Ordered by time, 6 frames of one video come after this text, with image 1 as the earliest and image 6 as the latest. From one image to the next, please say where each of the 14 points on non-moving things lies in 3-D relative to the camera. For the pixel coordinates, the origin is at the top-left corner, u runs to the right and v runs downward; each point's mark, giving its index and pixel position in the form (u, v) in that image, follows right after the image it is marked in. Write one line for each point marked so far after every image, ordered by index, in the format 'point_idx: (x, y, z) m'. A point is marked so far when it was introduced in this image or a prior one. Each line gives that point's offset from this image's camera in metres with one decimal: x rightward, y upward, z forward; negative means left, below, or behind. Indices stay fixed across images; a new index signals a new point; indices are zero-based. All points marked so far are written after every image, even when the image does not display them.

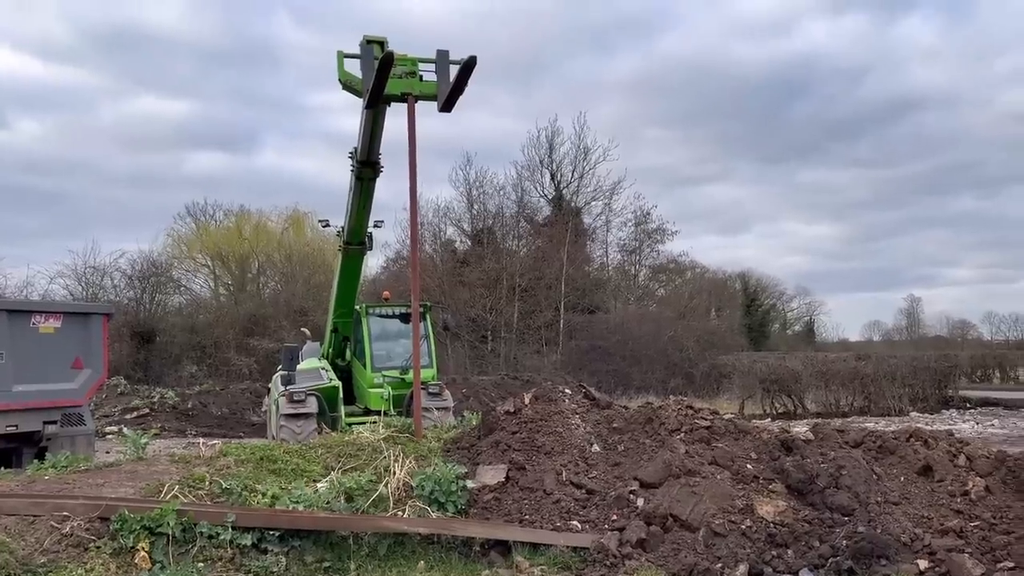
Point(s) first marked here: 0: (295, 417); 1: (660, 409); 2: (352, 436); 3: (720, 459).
0: (-2.7, -1.6, +10.9) m
1: (+1.4, -1.1, +8.0) m
2: (-1.5, -1.4, +8.3) m
3: (+1.7, -1.4, +7.2) m
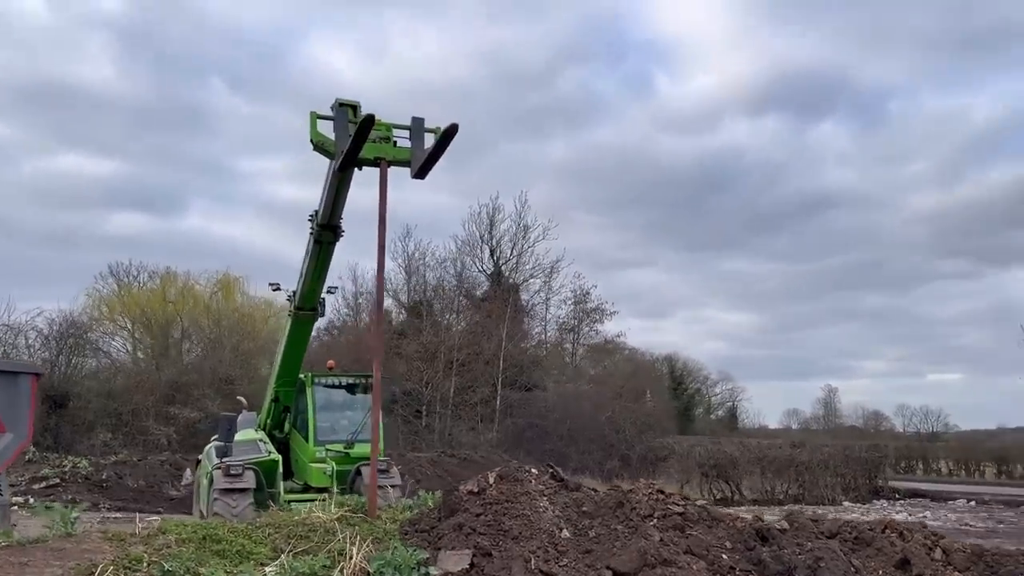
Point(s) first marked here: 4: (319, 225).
0: (-3.3, -2.4, +10.2) m
1: (+1.0, -1.8, +7.6) m
2: (-1.9, -2.0, +7.7) m
3: (+1.5, -2.1, +6.9) m
4: (-2.2, +0.7, +9.9) m
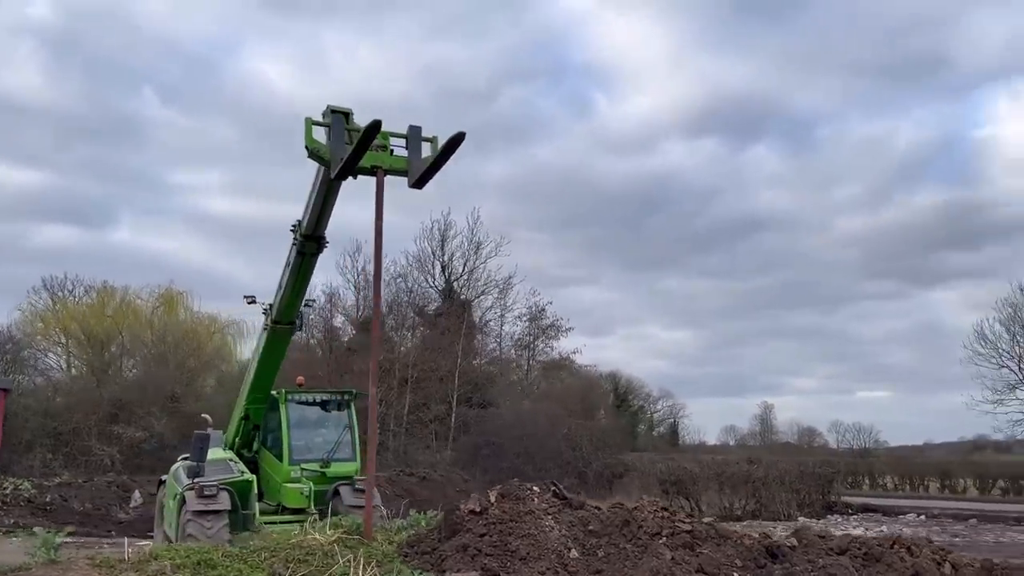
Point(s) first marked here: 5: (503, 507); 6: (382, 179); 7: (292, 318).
0: (-3.5, -2.6, +9.7) m
1: (+1.1, -1.9, +7.5) m
2: (-1.9, -2.1, +7.4) m
3: (+1.5, -2.2, +6.8) m
4: (-2.3, +0.6, +9.6) m
5: (-0.1, -1.9, +7.4) m
6: (-1.2, +1.0, +7.9) m
7: (-2.7, -0.4, +10.7) m
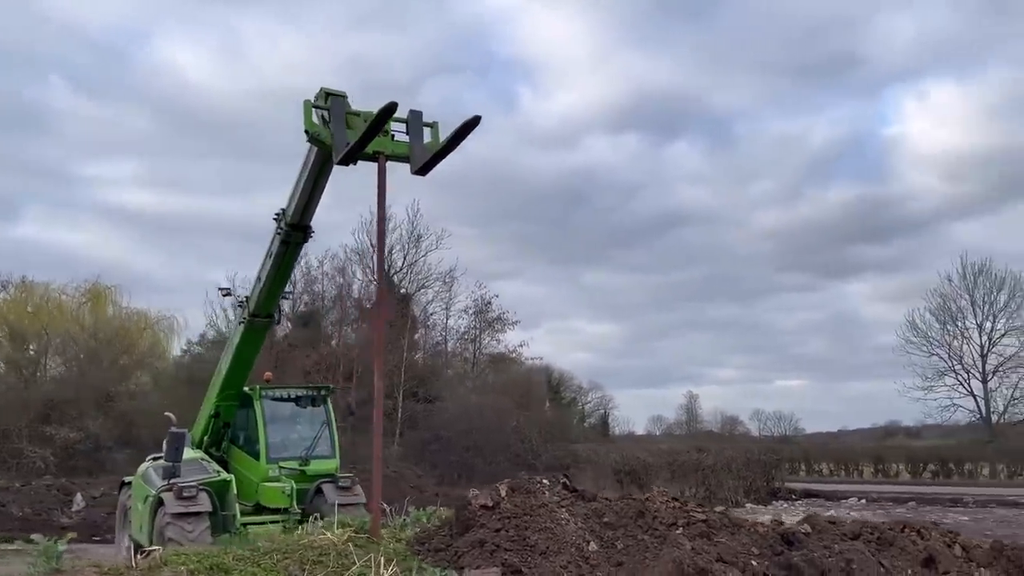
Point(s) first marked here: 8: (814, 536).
0: (-3.5, -2.5, +9.3) m
1: (+1.2, -1.8, +7.5) m
2: (-1.7, -2.0, +7.1) m
3: (+1.7, -2.1, +6.8) m
4: (-2.4, +0.7, +9.2) m
5: (0.0, -1.8, +7.3) m
6: (-1.1, +1.1, +7.6) m
7: (-2.9, -0.3, +10.3) m
8: (+2.5, -2.1, +7.1) m
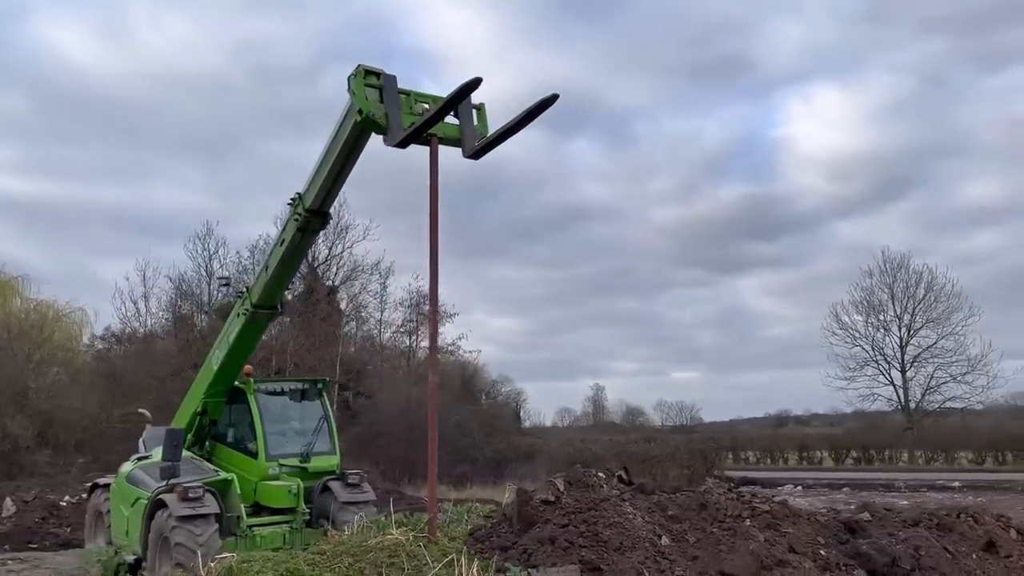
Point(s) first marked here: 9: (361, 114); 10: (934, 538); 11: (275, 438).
0: (-3.2, -2.3, +8.7) m
1: (+1.6, -1.7, +7.3) m
2: (-1.2, -1.9, +6.7) m
3: (+2.2, -2.0, +6.7) m
4: (-2.1, +0.8, +8.7) m
5: (+0.5, -1.7, +7.1) m
6: (-0.6, +1.2, +7.2) m
7: (-2.7, -0.1, +9.8) m
8: (+3.0, -2.0, +7.2) m
9: (-1.4, +1.6, +7.8) m
10: (+3.4, -2.0, +7.0) m
11: (-2.9, -1.8, +10.4) m
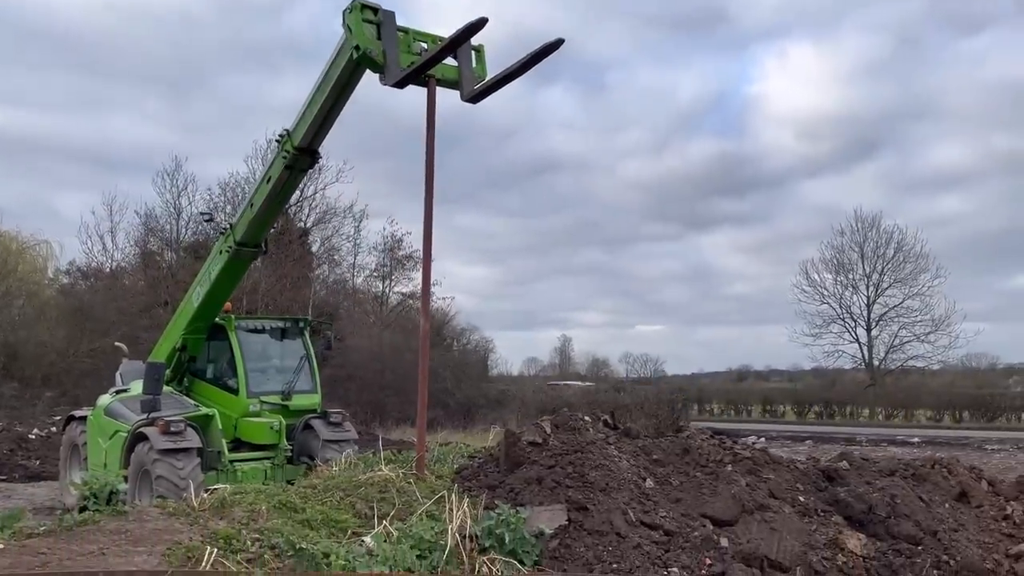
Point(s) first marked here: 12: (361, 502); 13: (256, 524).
0: (-3.4, -1.7, +8.7) m
1: (+1.5, -1.3, +7.5) m
2: (-1.3, -1.4, +6.7) m
3: (+2.1, -1.6, +6.9) m
4: (-2.2, +1.4, +8.5) m
5: (+0.4, -1.2, +7.1) m
6: (-0.7, +1.7, +7.1) m
7: (-2.8, +0.6, +9.6) m
8: (+2.9, -1.6, +7.3) m
9: (-1.4, +2.1, +7.7) m
10: (+3.2, -1.7, +7.2) m
11: (-3.1, -1.0, +10.4) m
12: (-1.1, -1.5, +6.0) m
13: (-1.6, -1.4, +5.3) m
